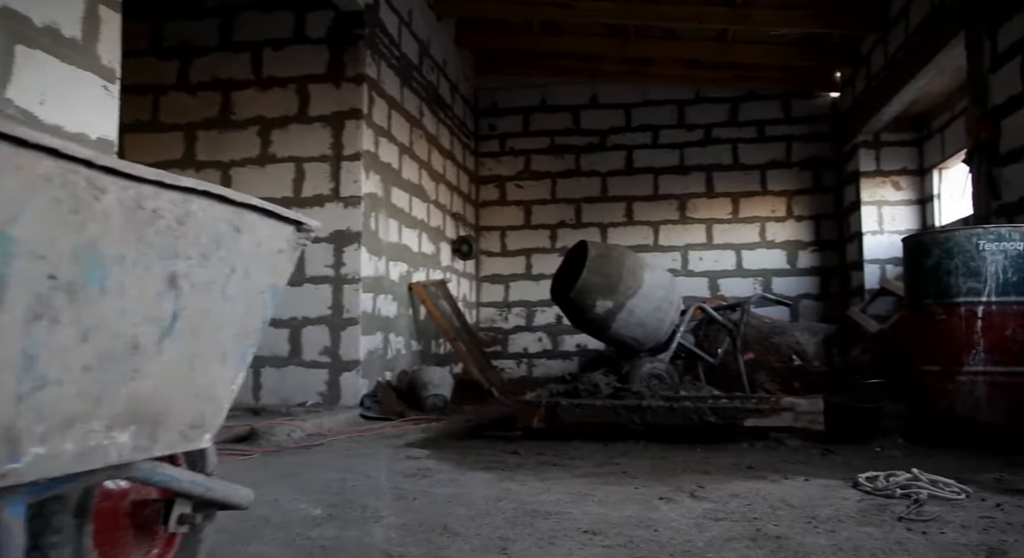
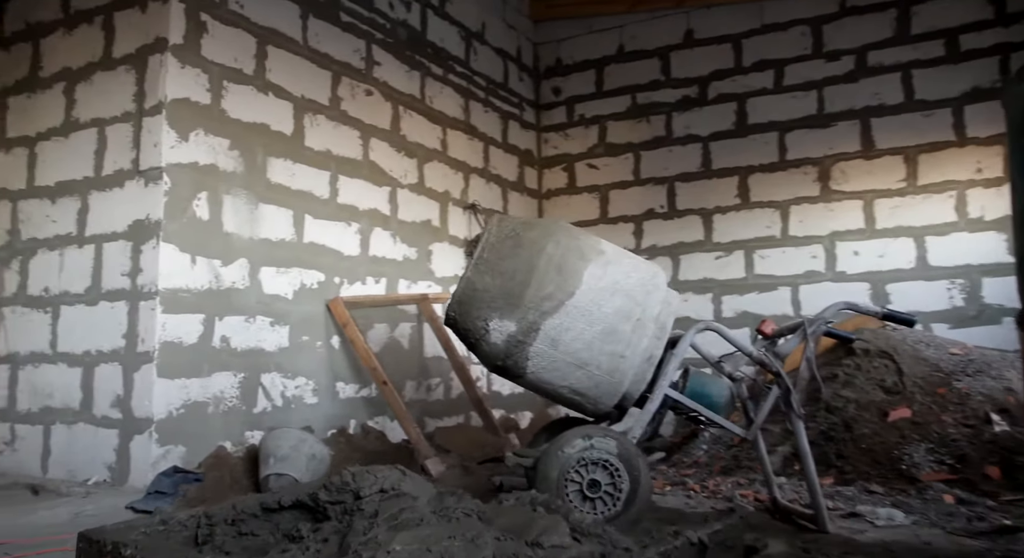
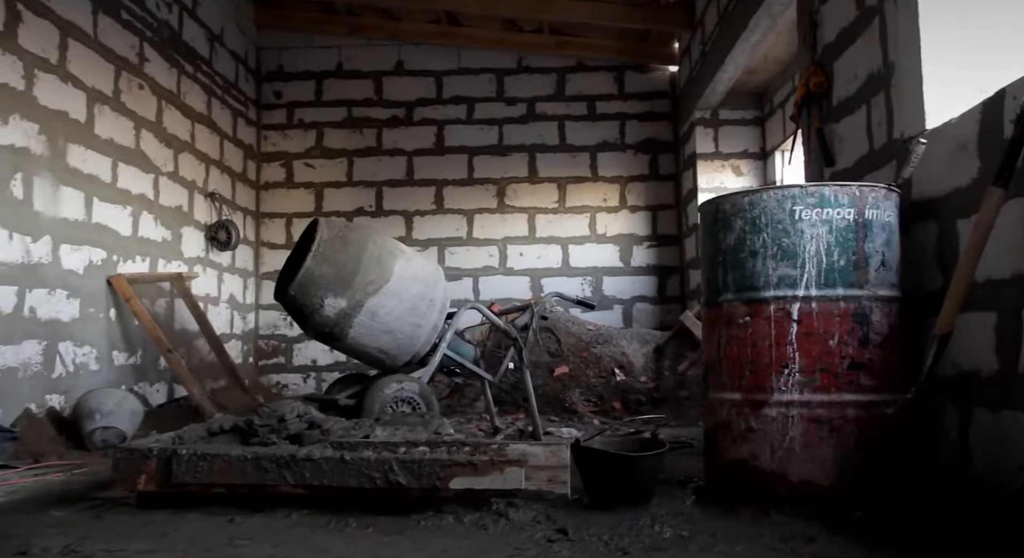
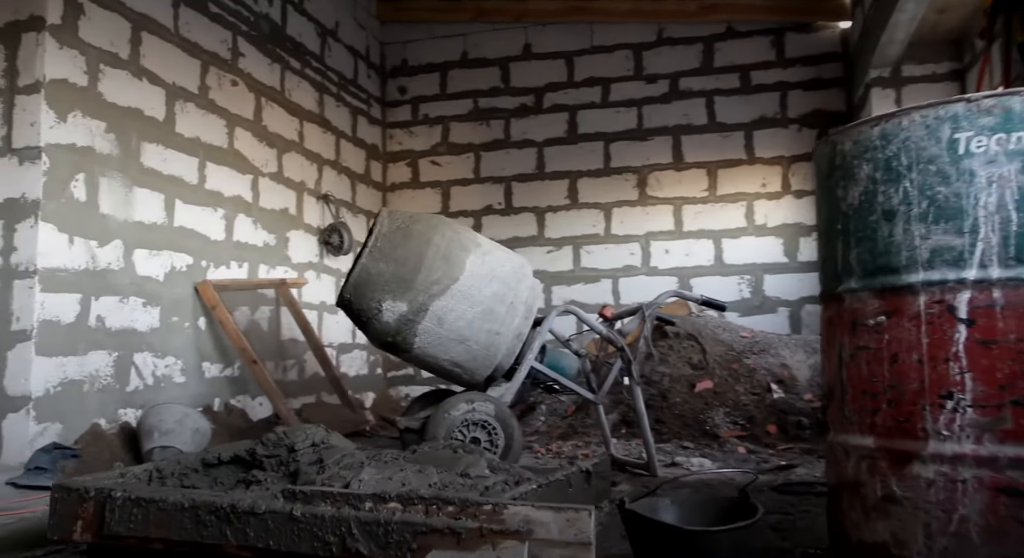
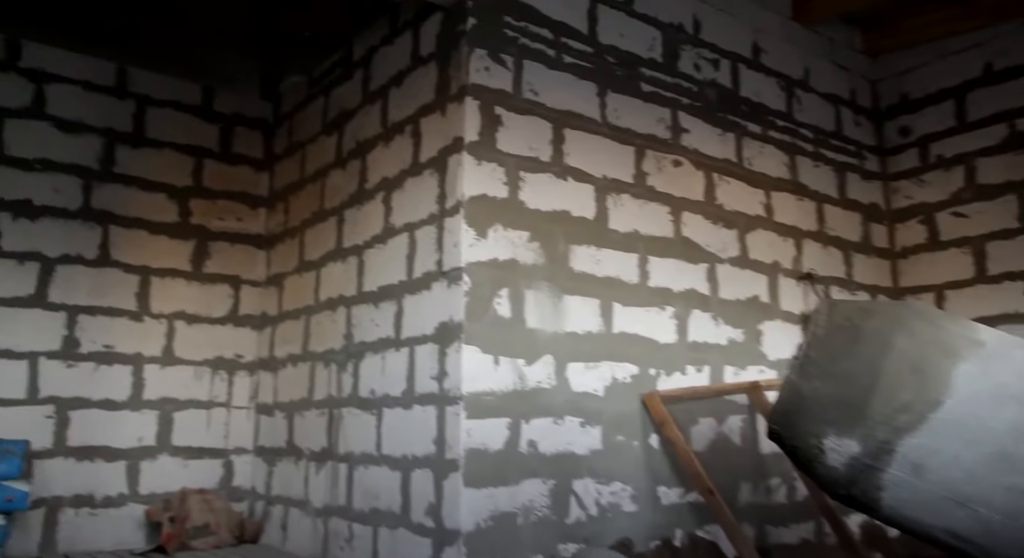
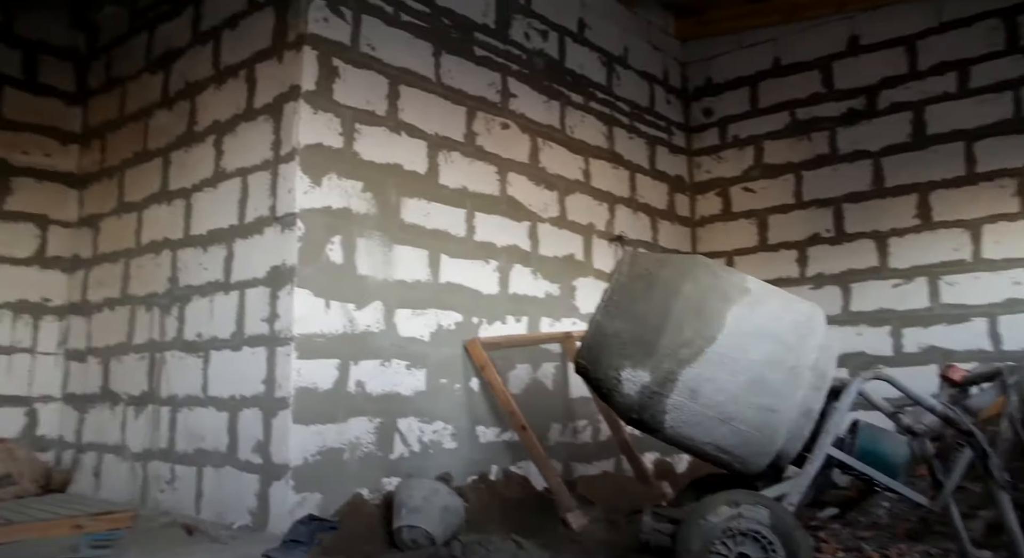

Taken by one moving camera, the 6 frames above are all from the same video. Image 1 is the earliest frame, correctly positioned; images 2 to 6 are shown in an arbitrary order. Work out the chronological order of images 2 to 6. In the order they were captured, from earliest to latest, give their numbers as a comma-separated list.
3, 4, 2, 6, 5
